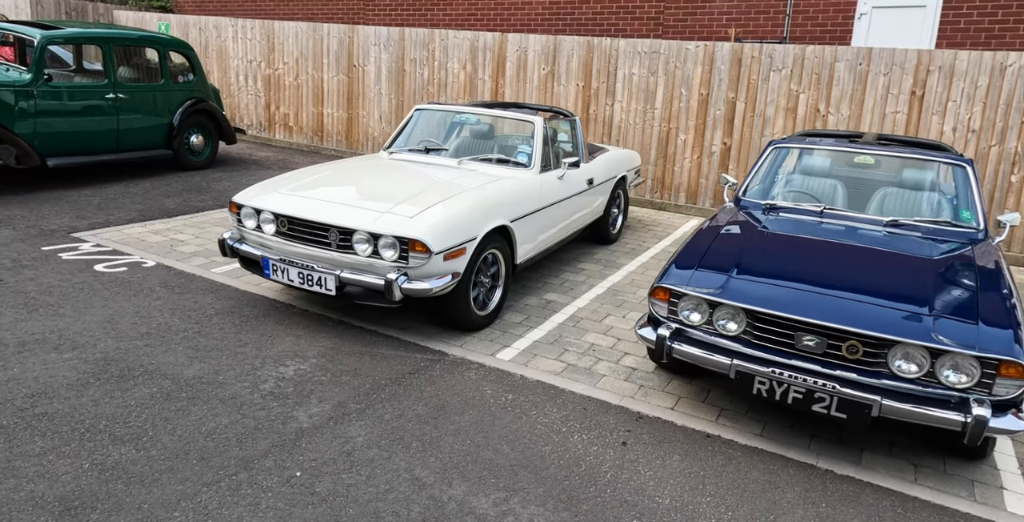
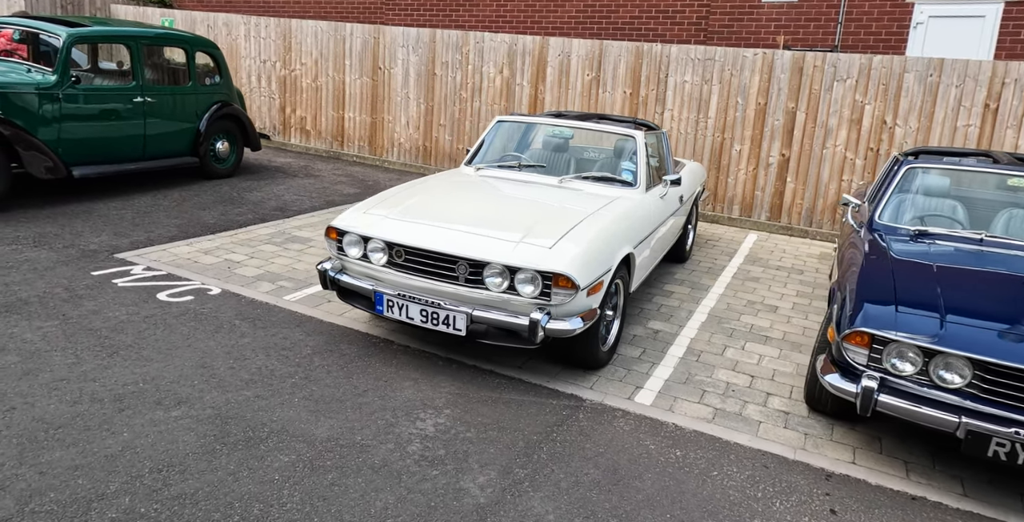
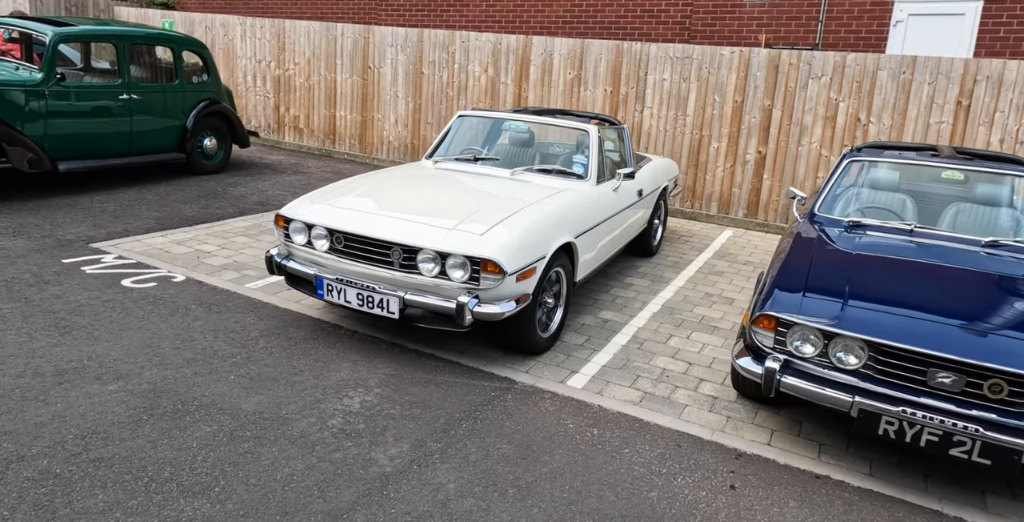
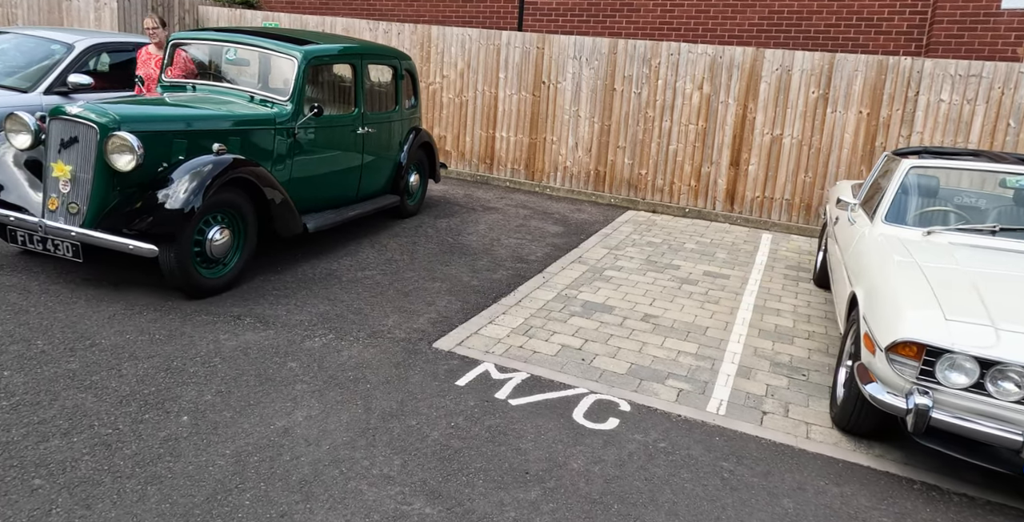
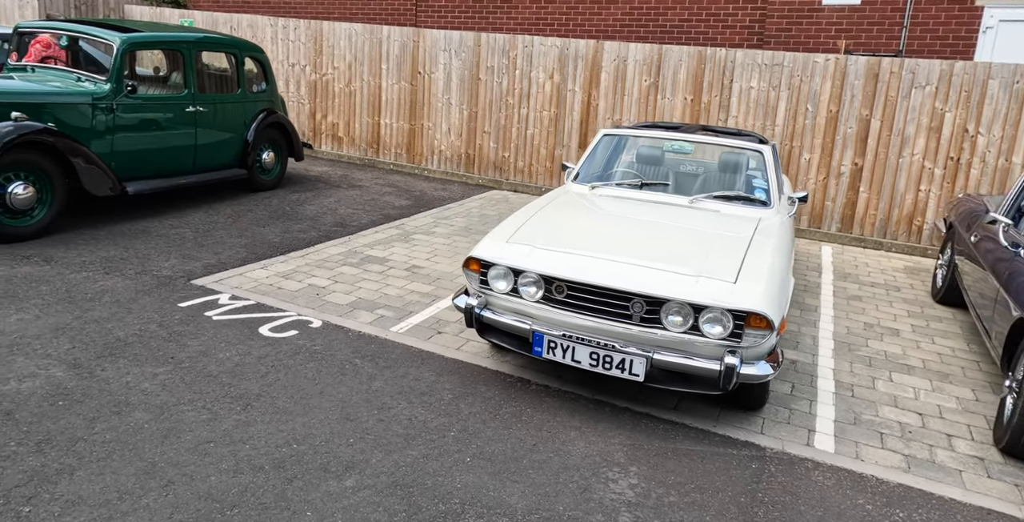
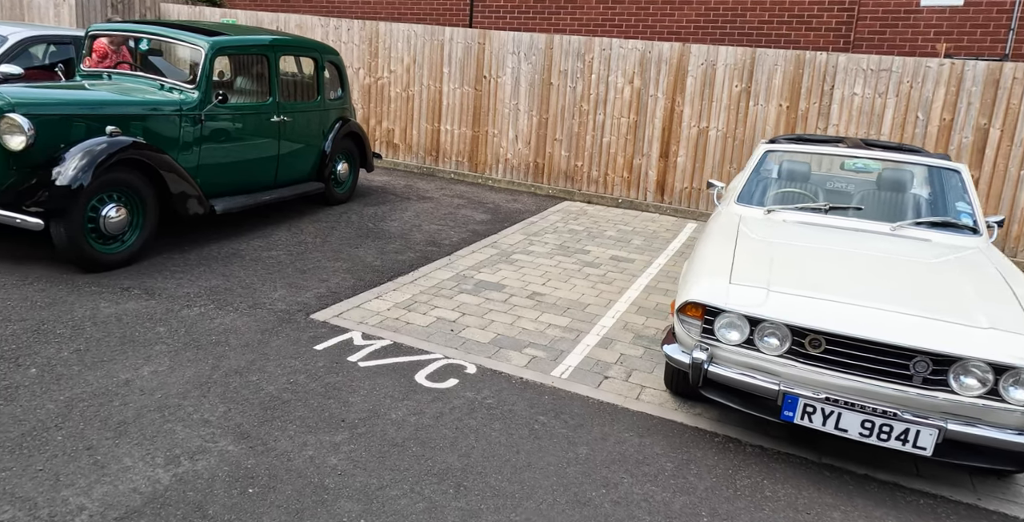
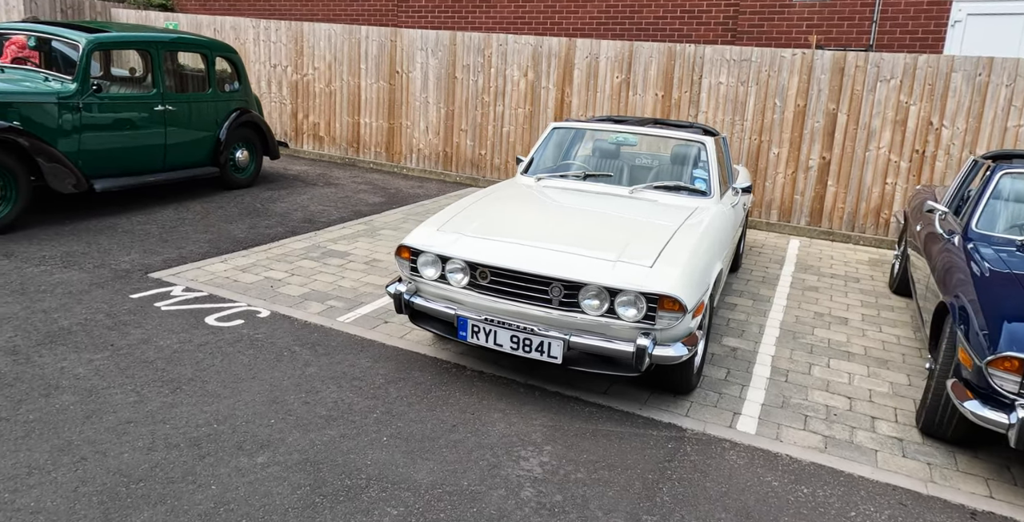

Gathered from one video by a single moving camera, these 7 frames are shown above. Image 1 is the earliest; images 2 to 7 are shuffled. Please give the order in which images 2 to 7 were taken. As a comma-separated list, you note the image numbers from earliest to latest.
3, 2, 7, 5, 6, 4
